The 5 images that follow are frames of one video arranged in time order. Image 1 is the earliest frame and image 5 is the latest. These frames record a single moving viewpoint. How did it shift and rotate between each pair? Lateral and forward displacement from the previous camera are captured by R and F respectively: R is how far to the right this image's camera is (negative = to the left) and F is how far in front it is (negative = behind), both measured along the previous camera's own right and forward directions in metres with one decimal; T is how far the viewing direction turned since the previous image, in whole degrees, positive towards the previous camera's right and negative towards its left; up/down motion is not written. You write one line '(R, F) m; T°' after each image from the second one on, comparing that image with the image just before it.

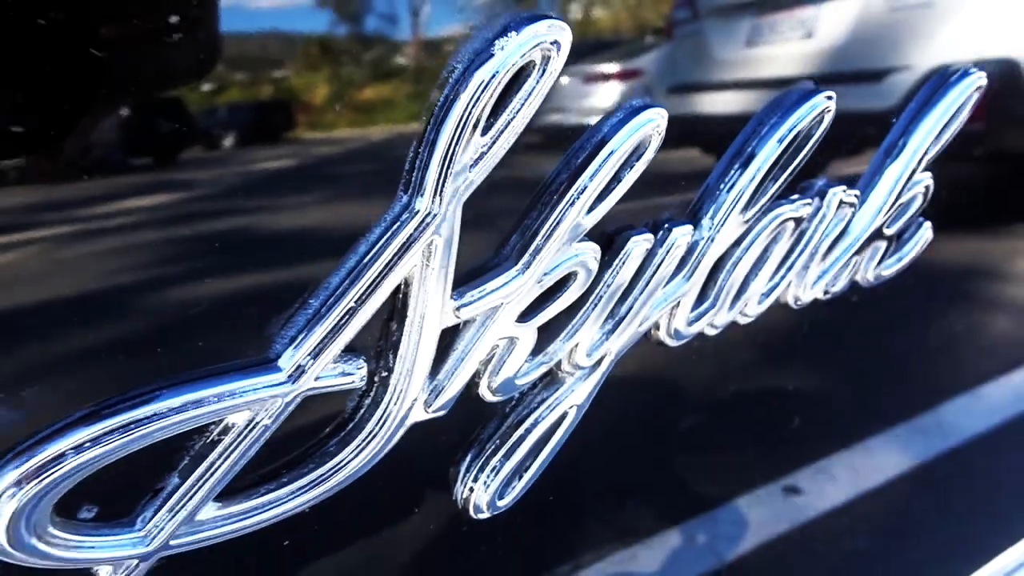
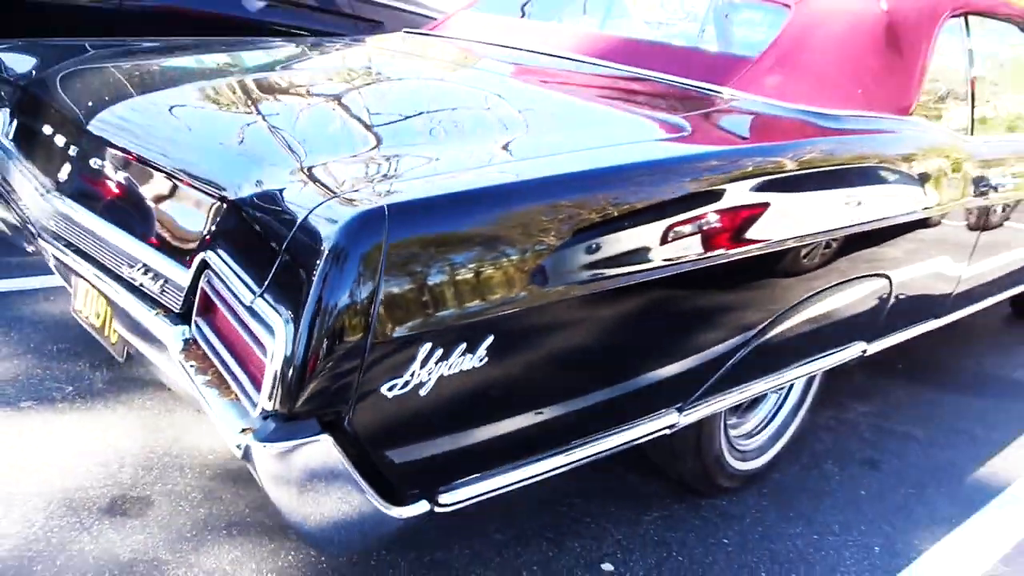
(+0.1, -1.0) m; +1°
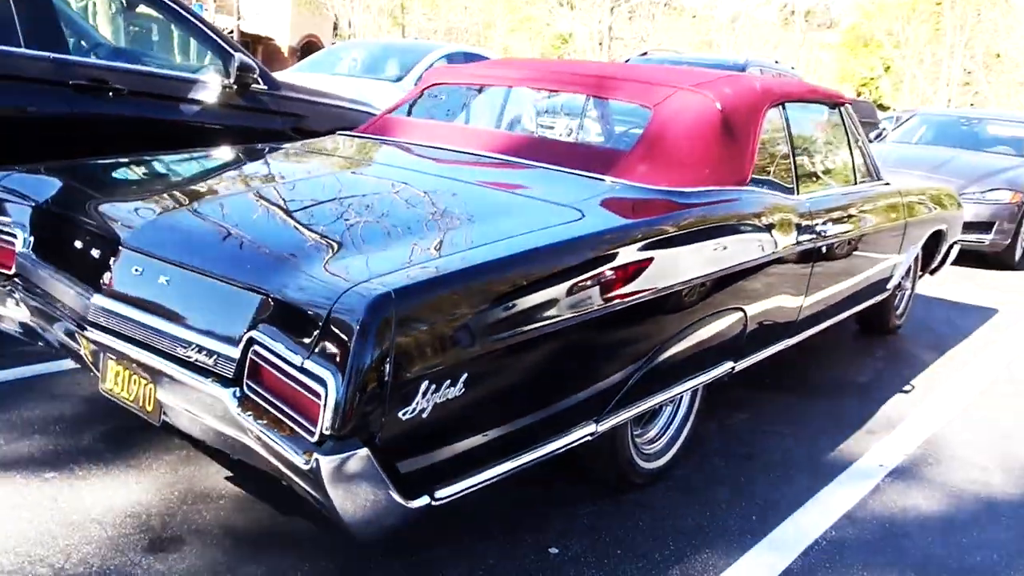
(-0.2, -0.7) m; +7°
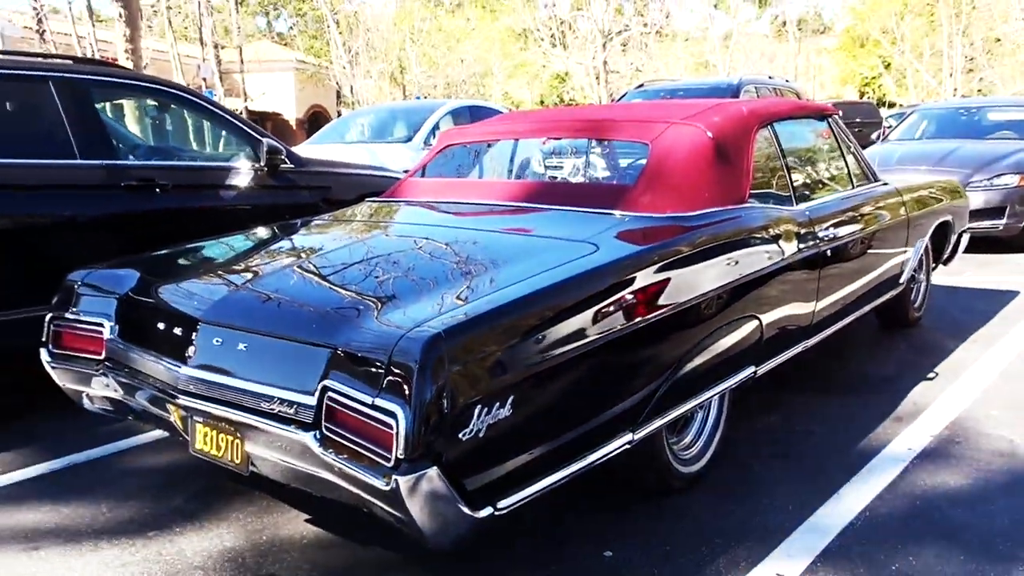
(0.0, -0.3) m; -2°
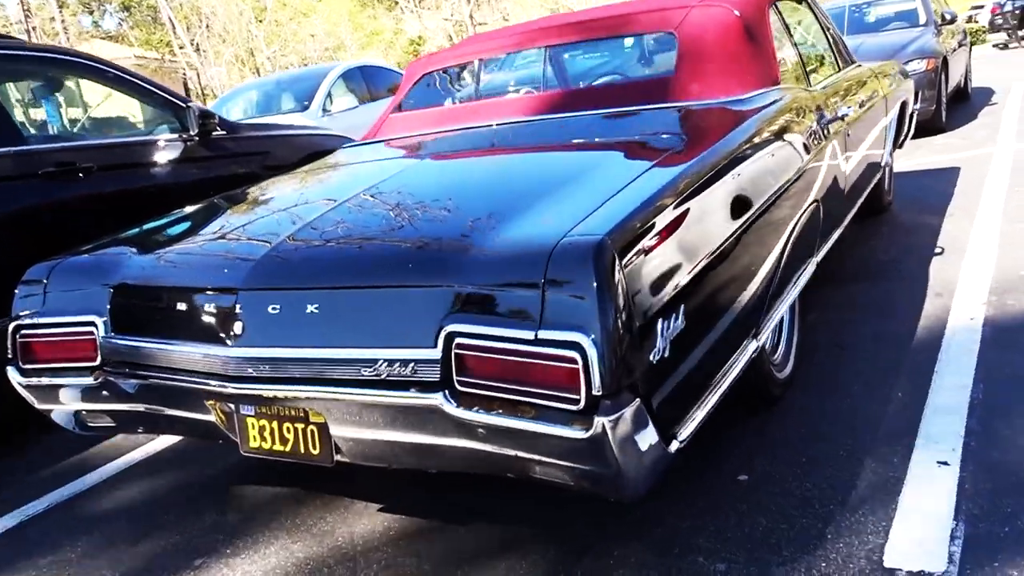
(-0.6, +0.5) m; +7°
